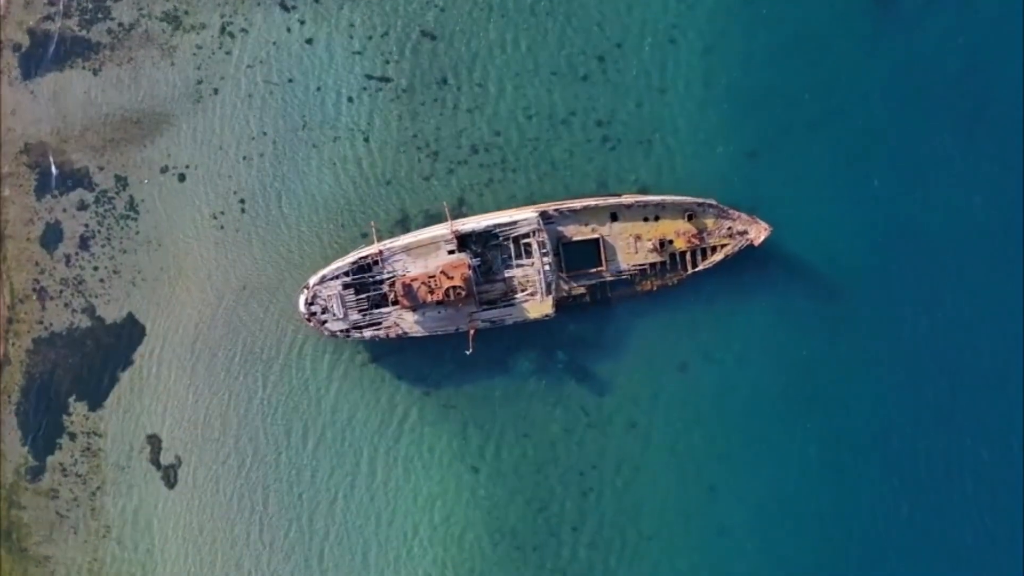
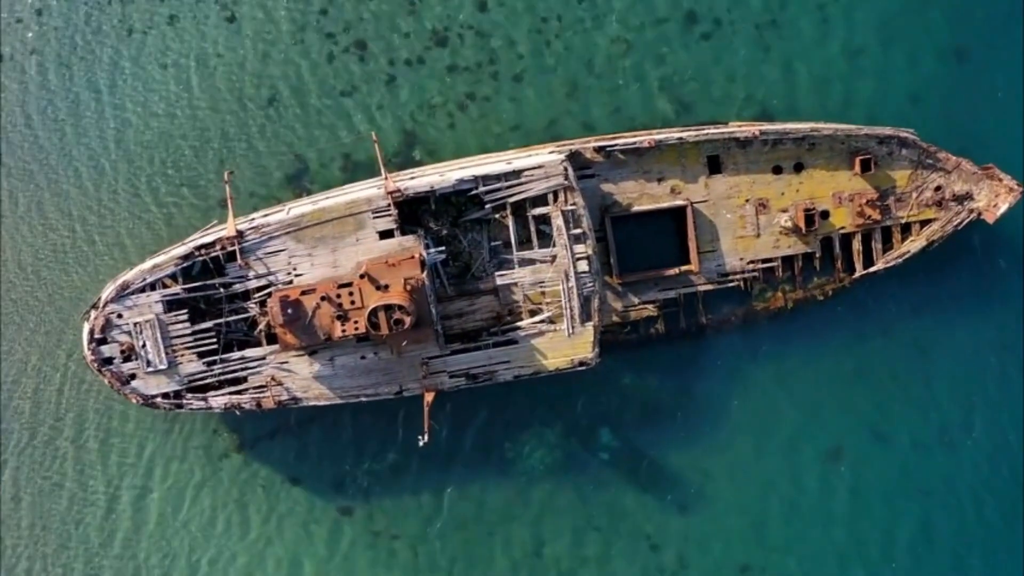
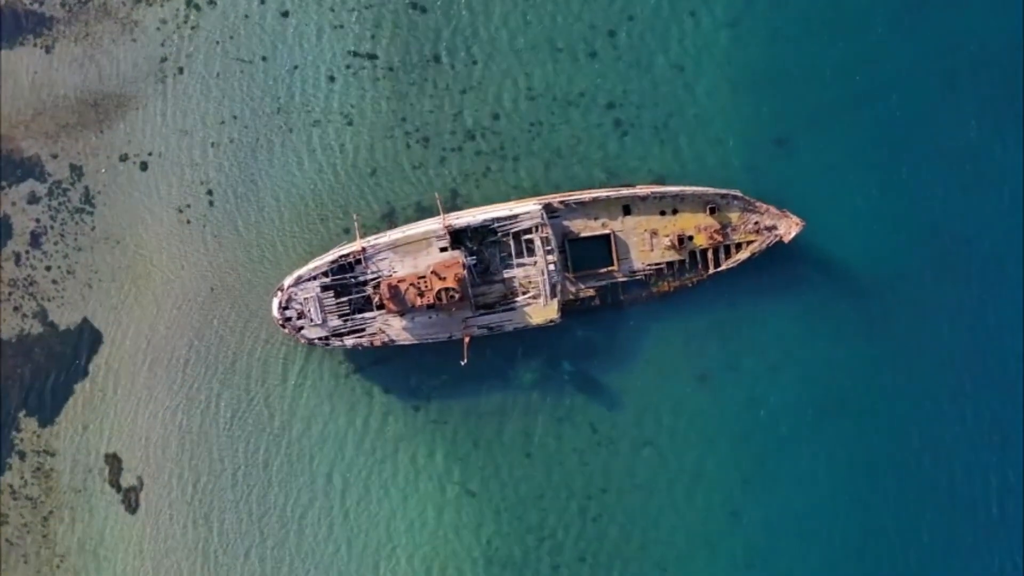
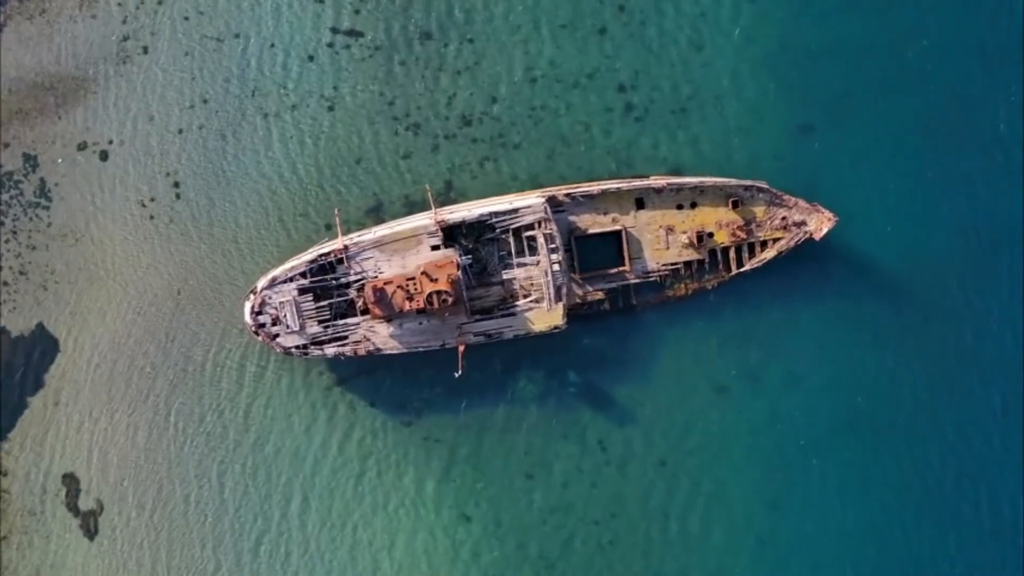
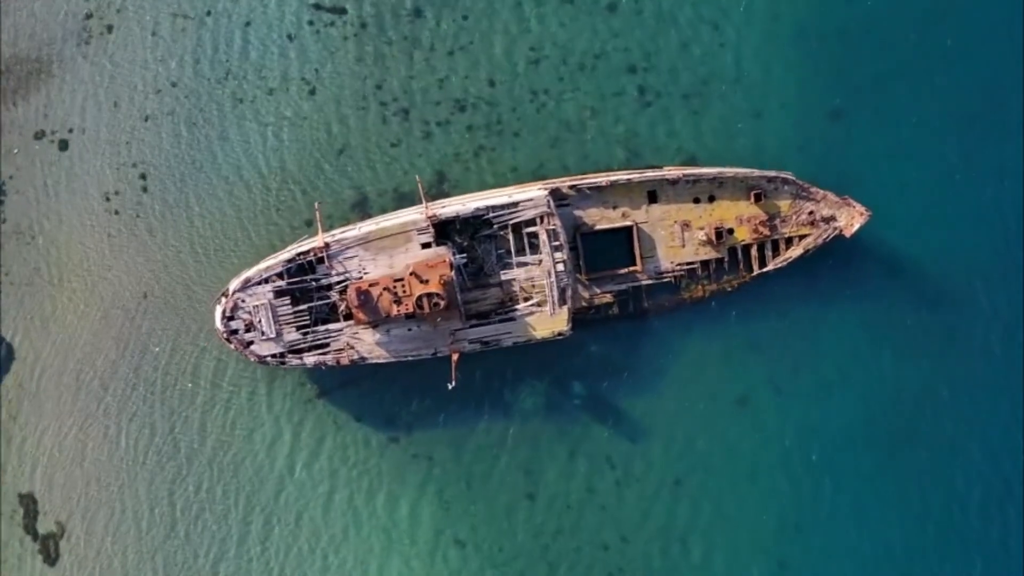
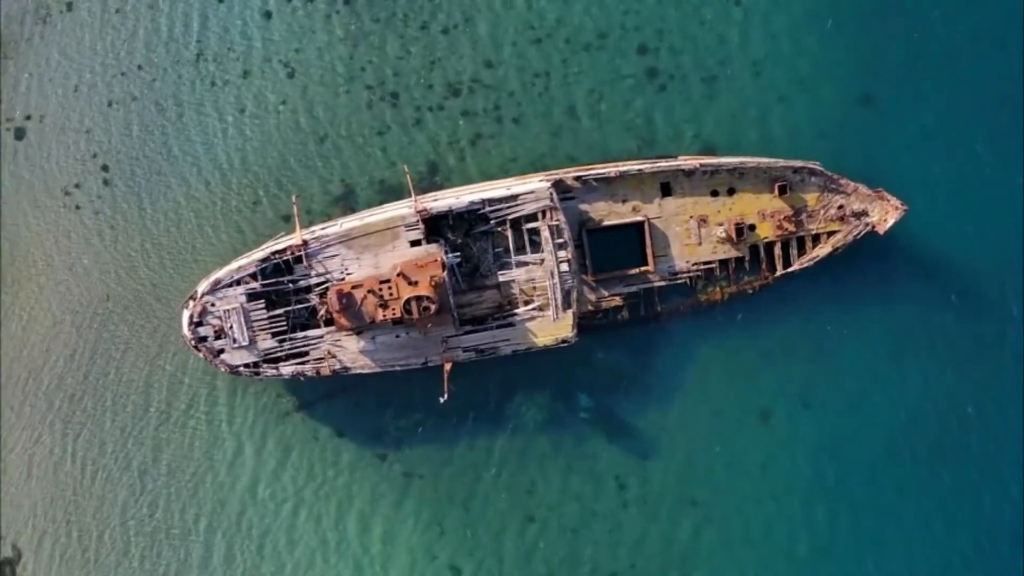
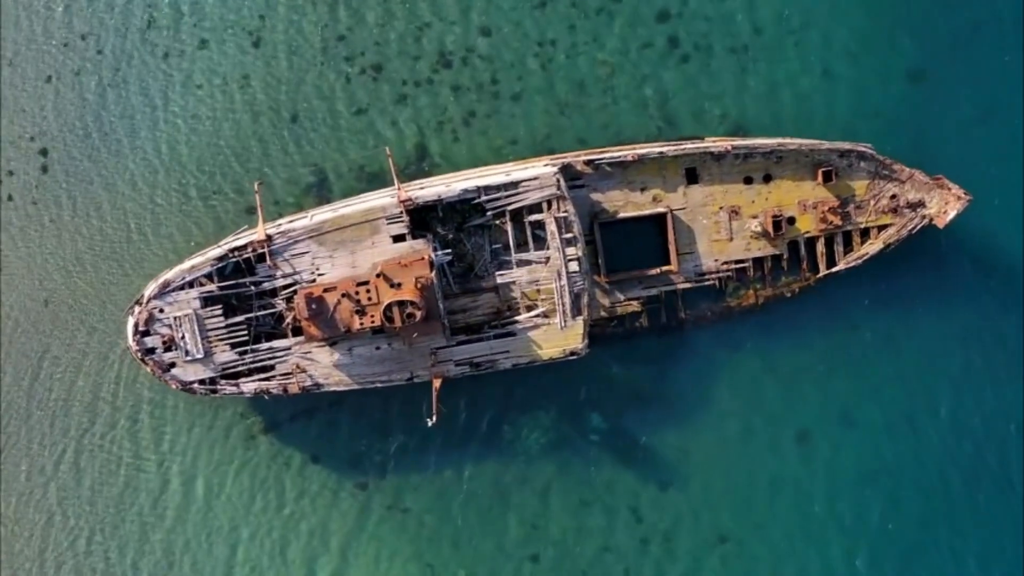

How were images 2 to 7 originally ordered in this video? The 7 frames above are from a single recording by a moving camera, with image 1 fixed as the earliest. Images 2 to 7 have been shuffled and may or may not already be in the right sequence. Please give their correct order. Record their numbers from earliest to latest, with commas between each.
3, 4, 5, 6, 7, 2
